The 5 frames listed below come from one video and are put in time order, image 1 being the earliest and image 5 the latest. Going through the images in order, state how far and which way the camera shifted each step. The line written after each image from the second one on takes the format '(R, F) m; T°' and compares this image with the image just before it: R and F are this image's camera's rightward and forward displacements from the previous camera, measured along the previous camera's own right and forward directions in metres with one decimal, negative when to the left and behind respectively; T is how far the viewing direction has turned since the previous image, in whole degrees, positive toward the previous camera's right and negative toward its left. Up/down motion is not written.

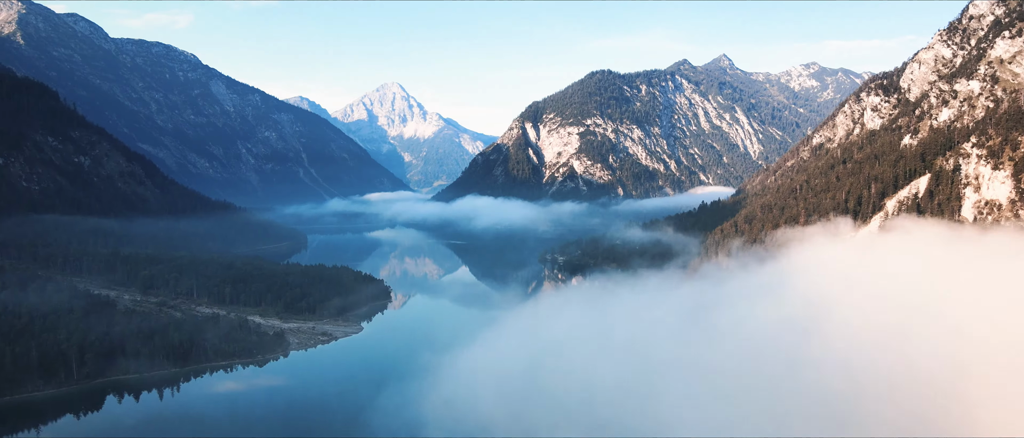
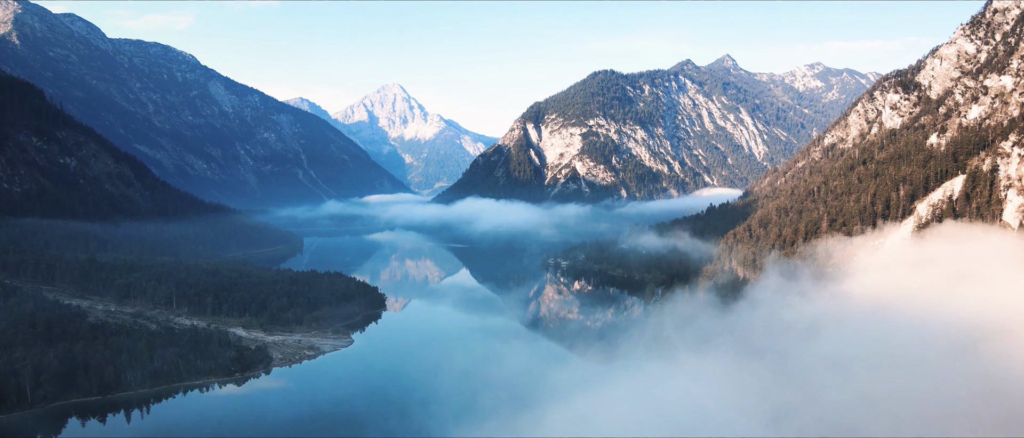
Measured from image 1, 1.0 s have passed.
(0.0, +6.6) m; 0°
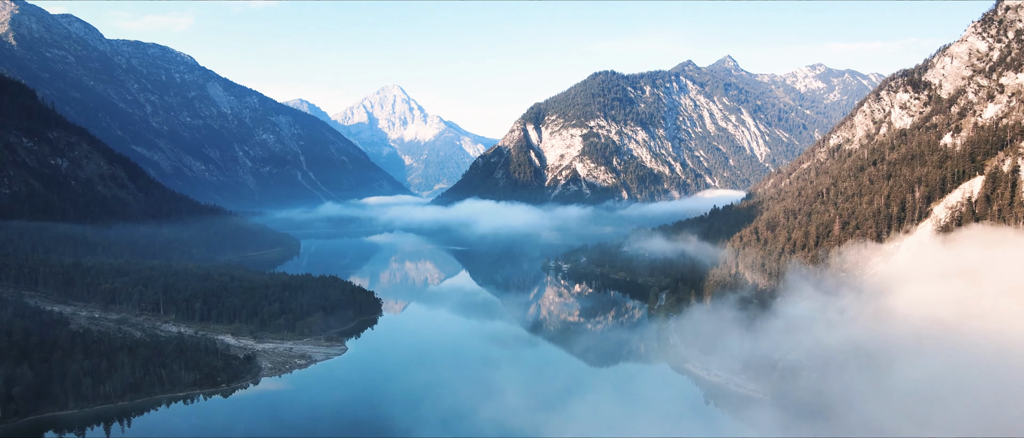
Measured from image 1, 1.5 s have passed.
(0.0, +3.4) m; 0°
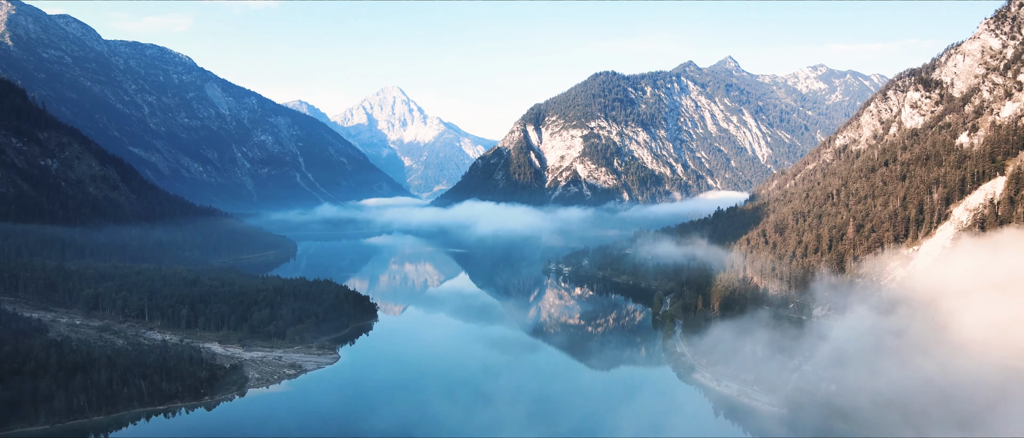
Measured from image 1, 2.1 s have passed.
(0.0, +3.6) m; 0°
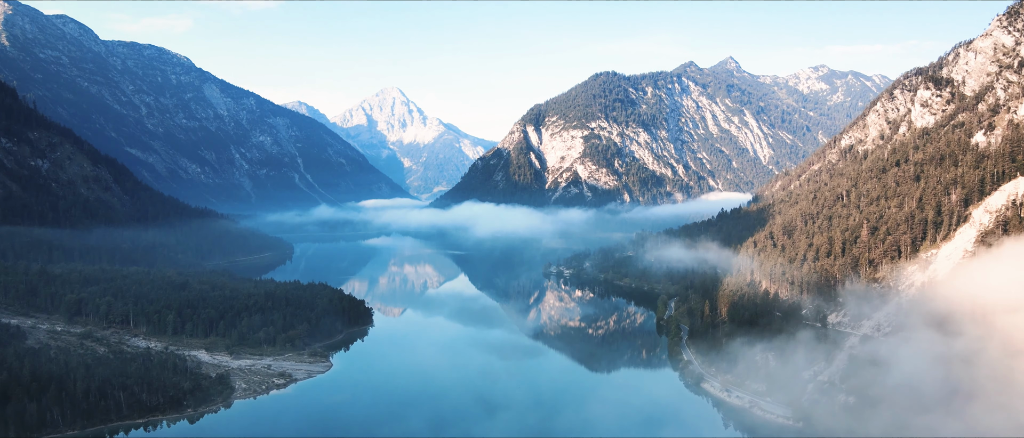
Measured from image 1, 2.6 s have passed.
(0.0, +3.4) m; 0°
